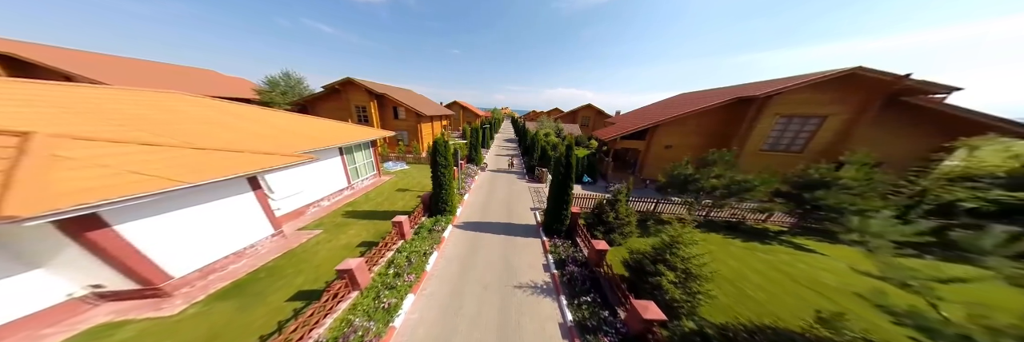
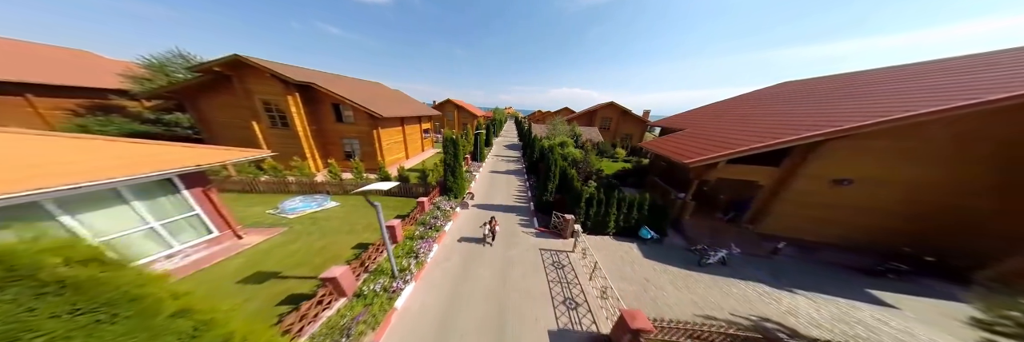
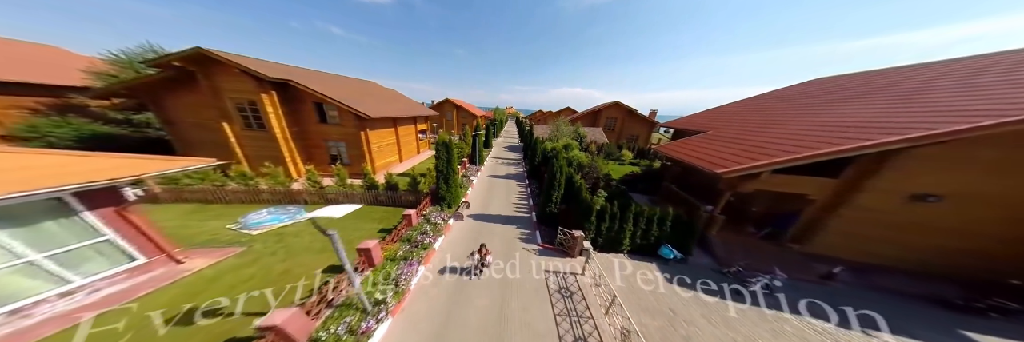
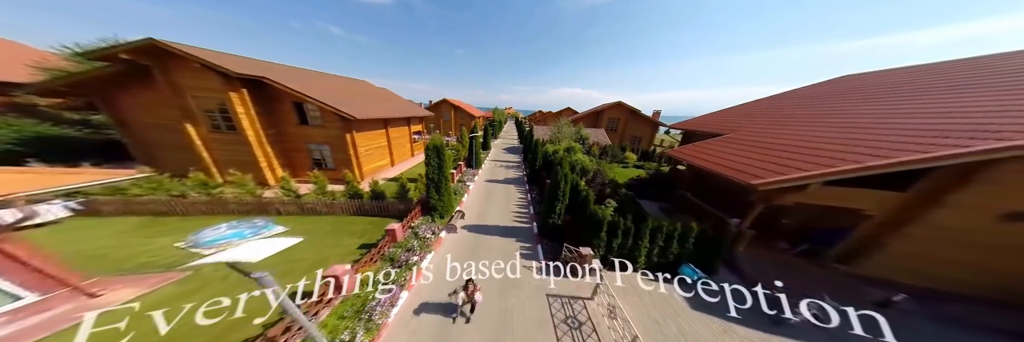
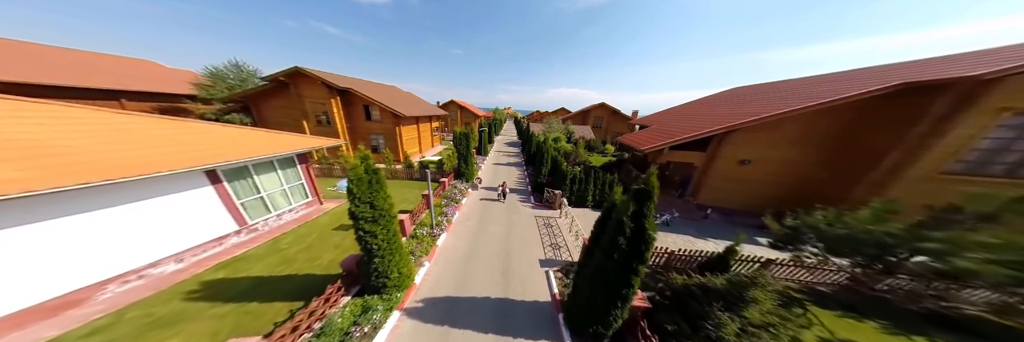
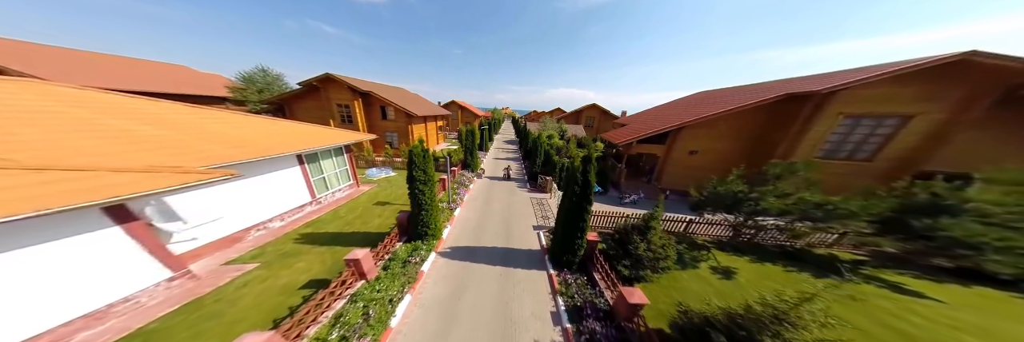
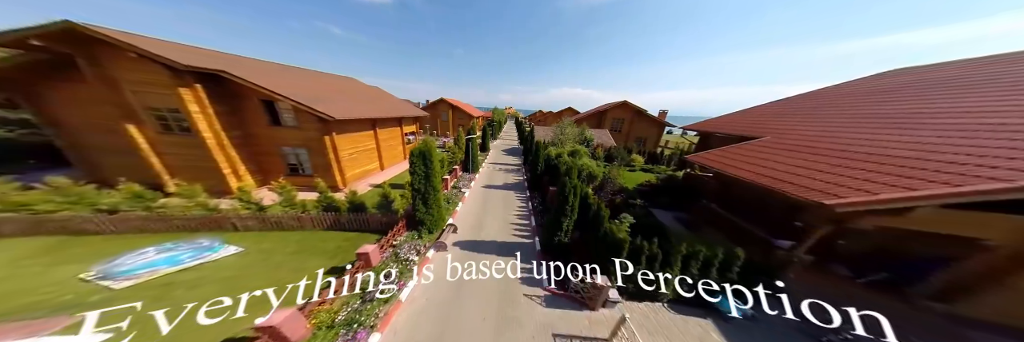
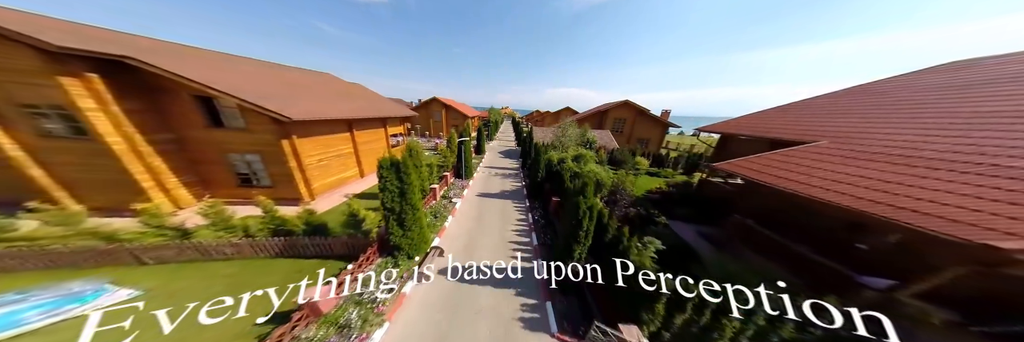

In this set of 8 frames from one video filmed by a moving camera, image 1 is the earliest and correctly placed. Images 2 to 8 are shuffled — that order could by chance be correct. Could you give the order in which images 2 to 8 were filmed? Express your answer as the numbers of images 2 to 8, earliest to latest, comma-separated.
6, 5, 2, 3, 4, 7, 8
